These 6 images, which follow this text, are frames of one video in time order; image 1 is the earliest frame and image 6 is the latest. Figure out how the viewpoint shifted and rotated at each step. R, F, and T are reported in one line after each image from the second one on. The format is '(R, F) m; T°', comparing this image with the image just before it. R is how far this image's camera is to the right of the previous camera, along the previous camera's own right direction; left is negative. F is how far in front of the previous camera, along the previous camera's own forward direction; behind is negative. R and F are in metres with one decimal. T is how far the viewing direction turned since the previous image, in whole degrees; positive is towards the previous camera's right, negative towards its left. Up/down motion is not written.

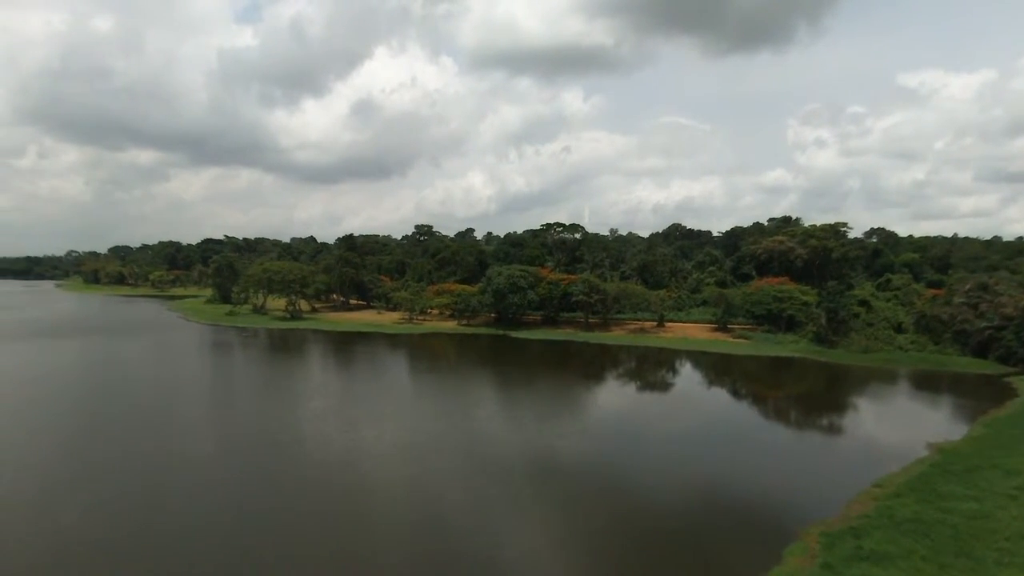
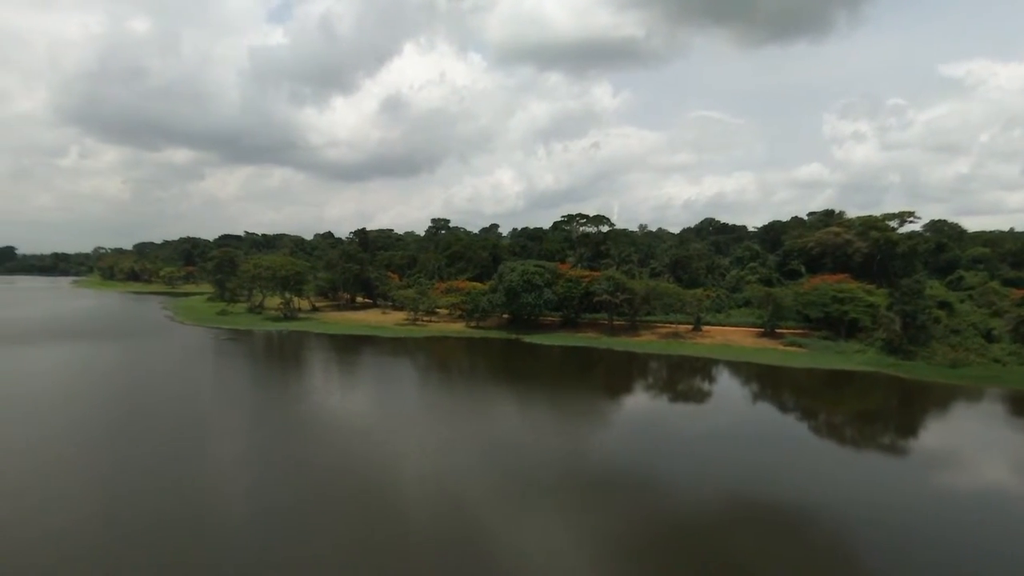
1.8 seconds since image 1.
(+0.7, +4.1) m; -3°
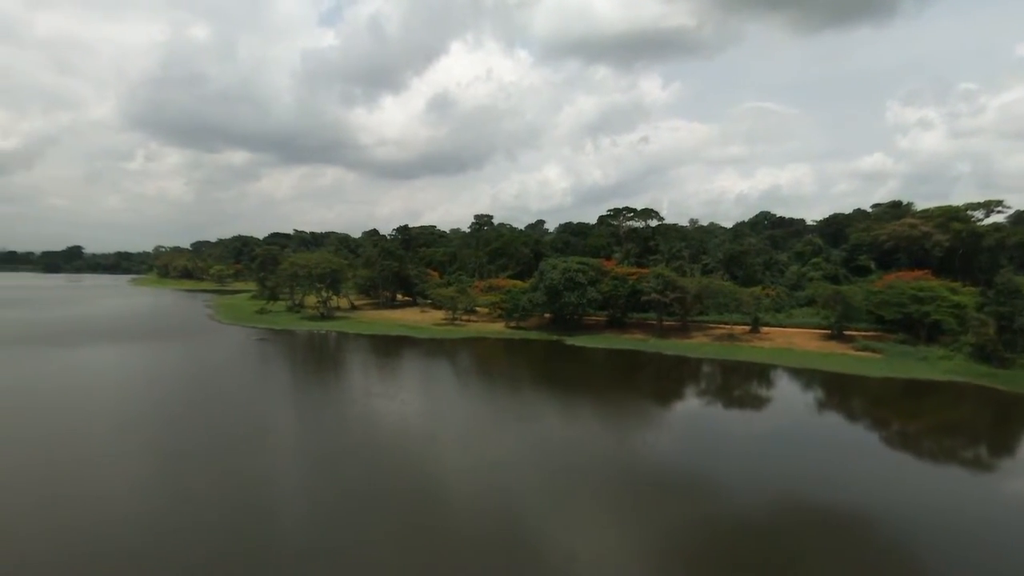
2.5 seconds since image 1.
(+0.3, +1.7) m; -4°
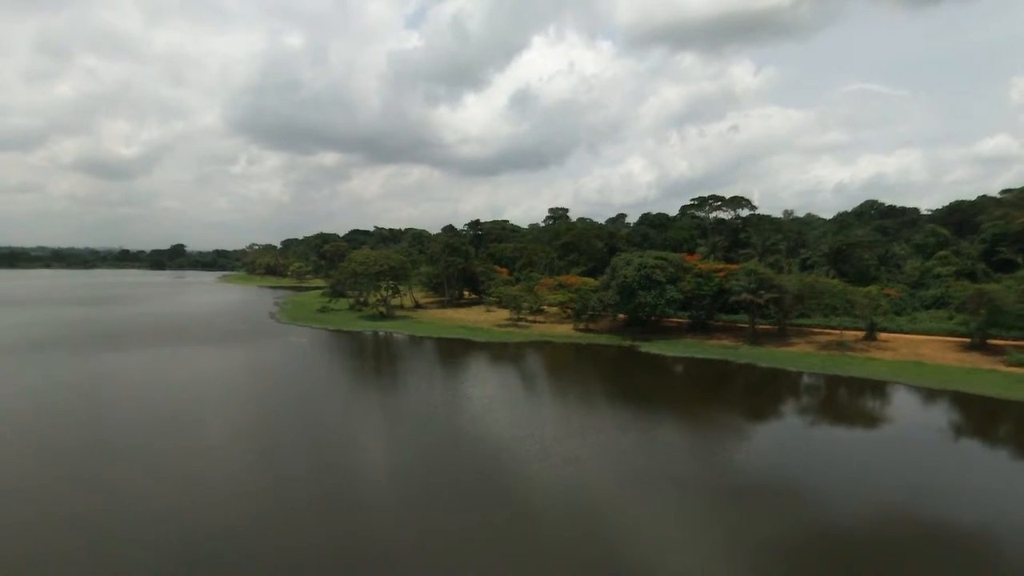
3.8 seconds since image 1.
(+0.6, +3.0) m; -8°
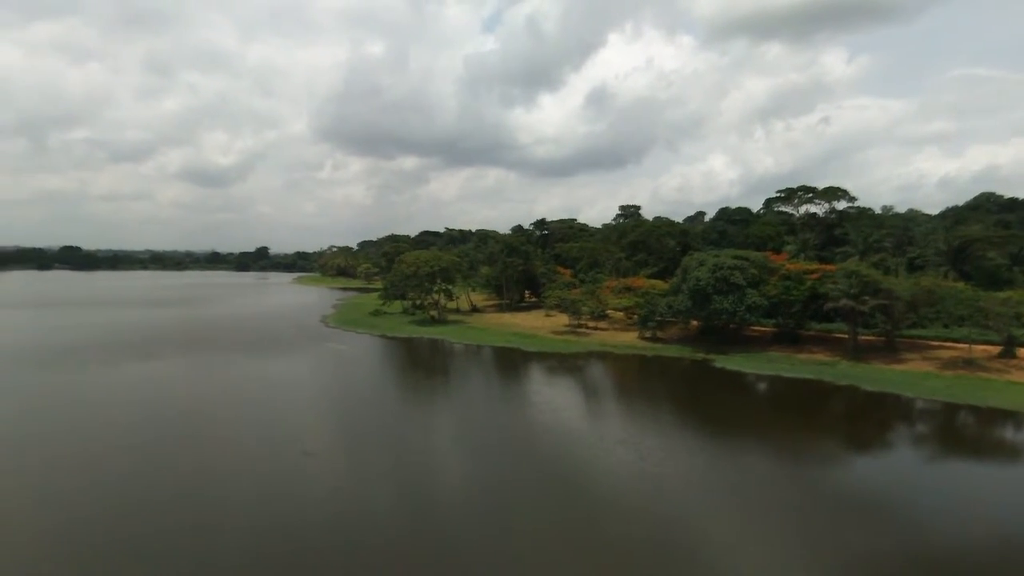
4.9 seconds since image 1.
(+0.8, +2.7) m; -7°
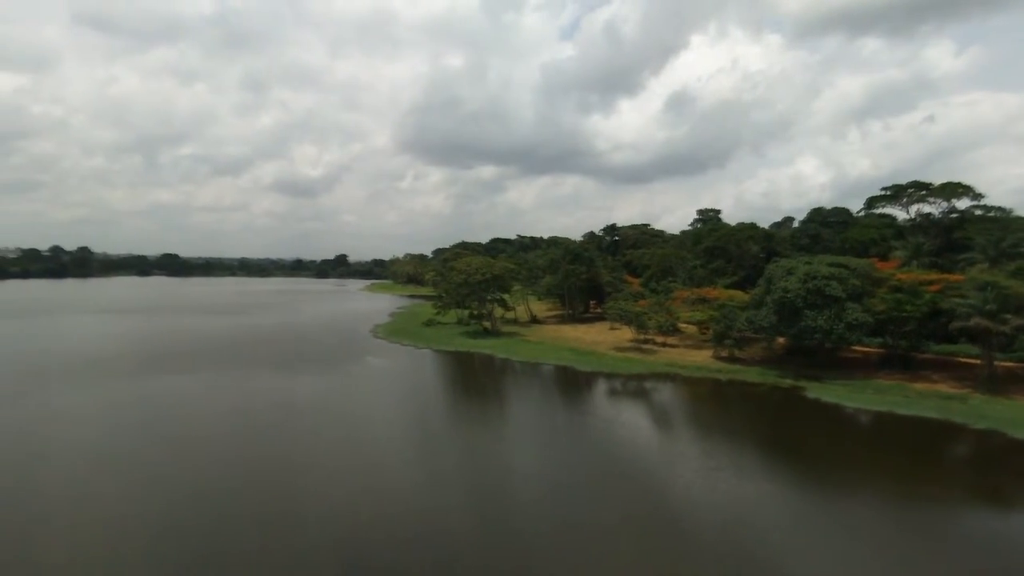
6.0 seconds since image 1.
(+0.8, +2.7) m; -7°
